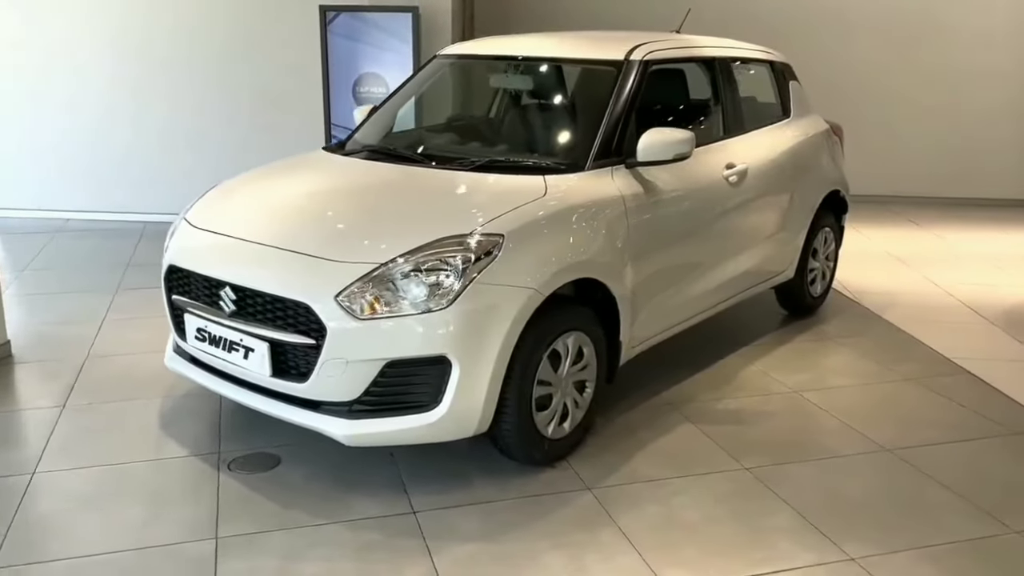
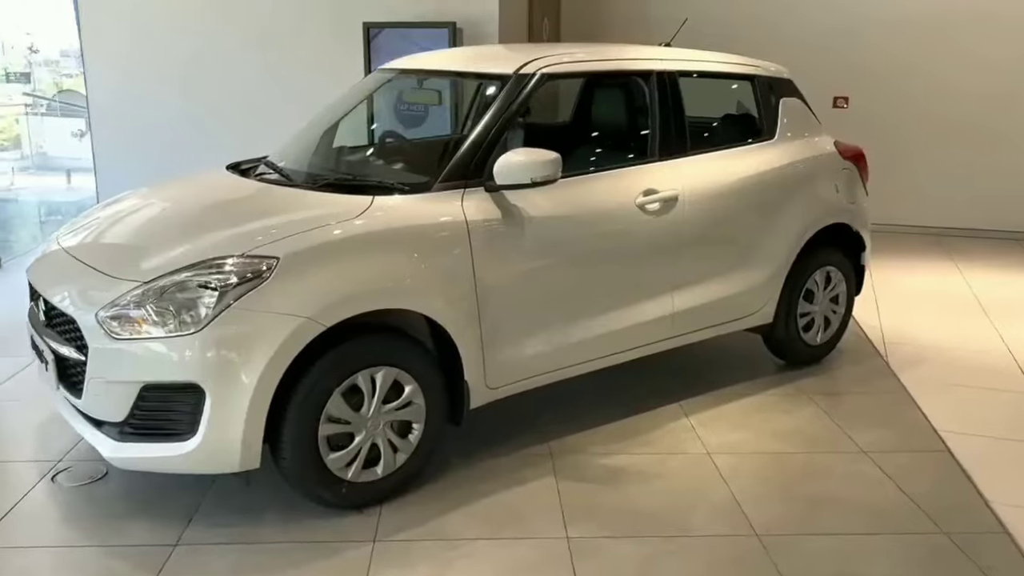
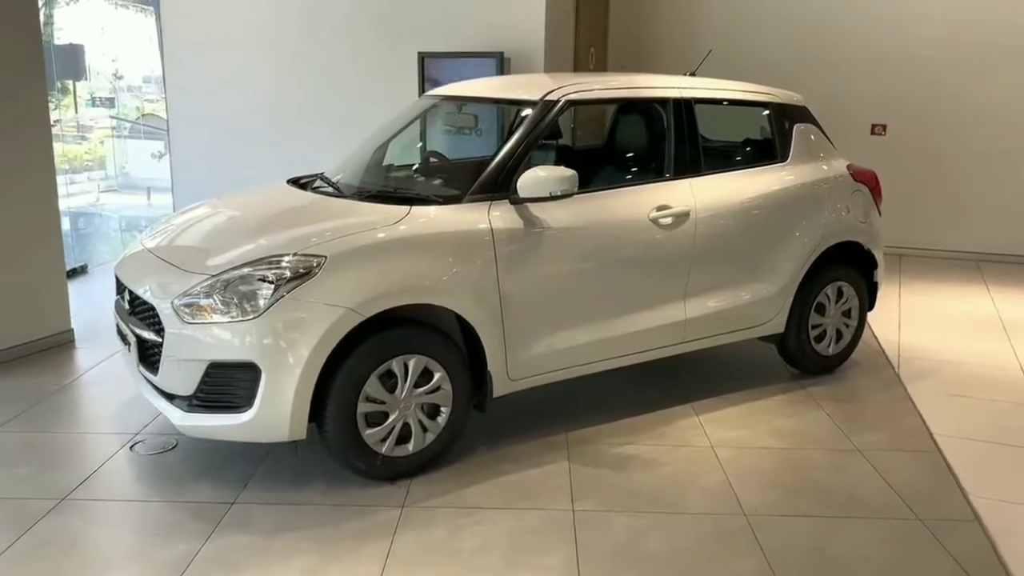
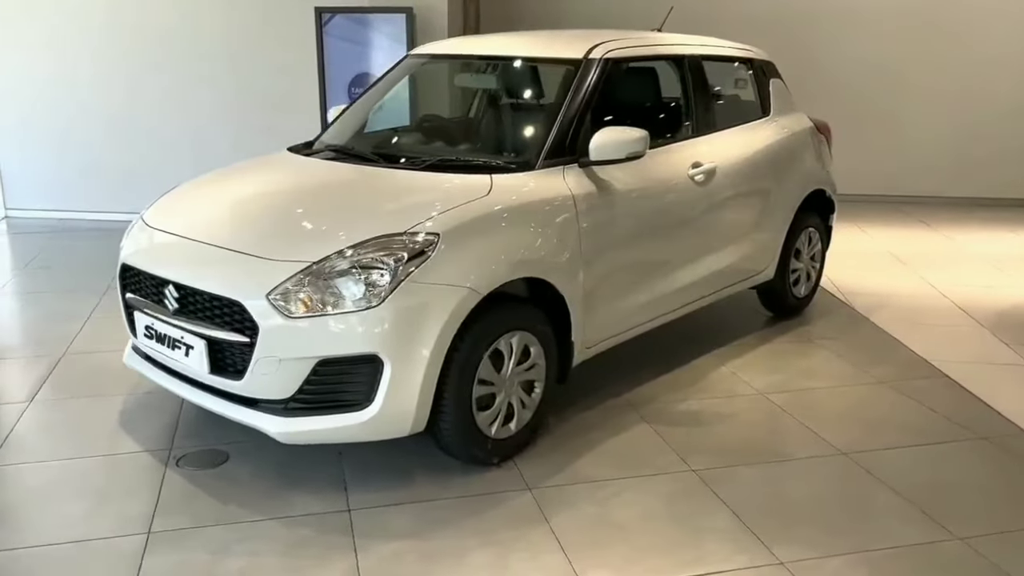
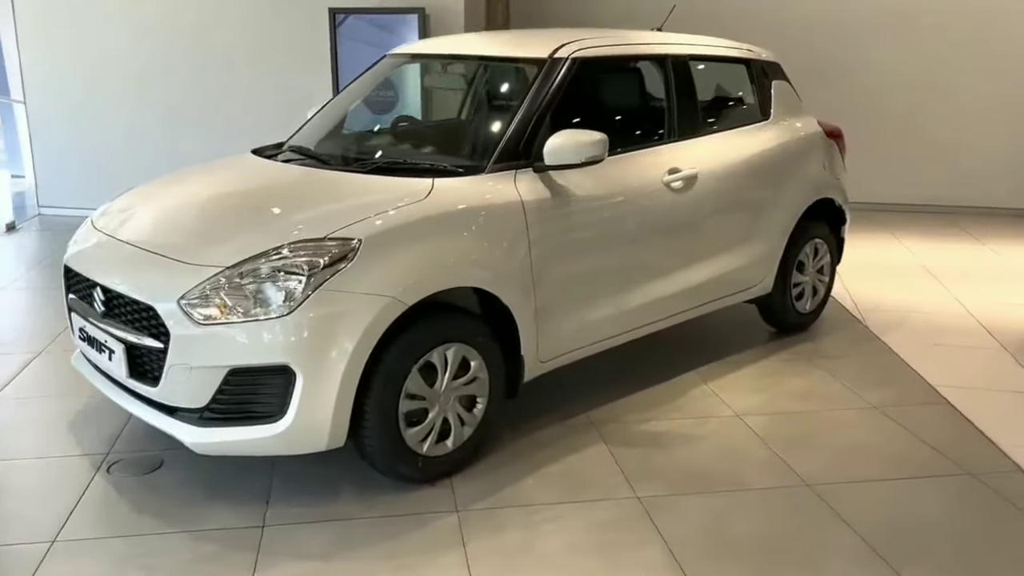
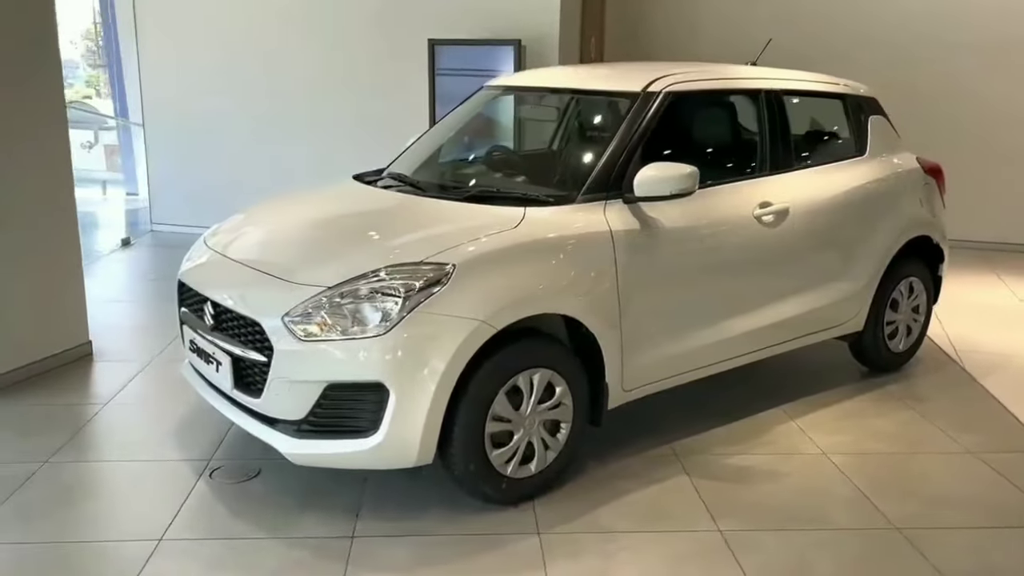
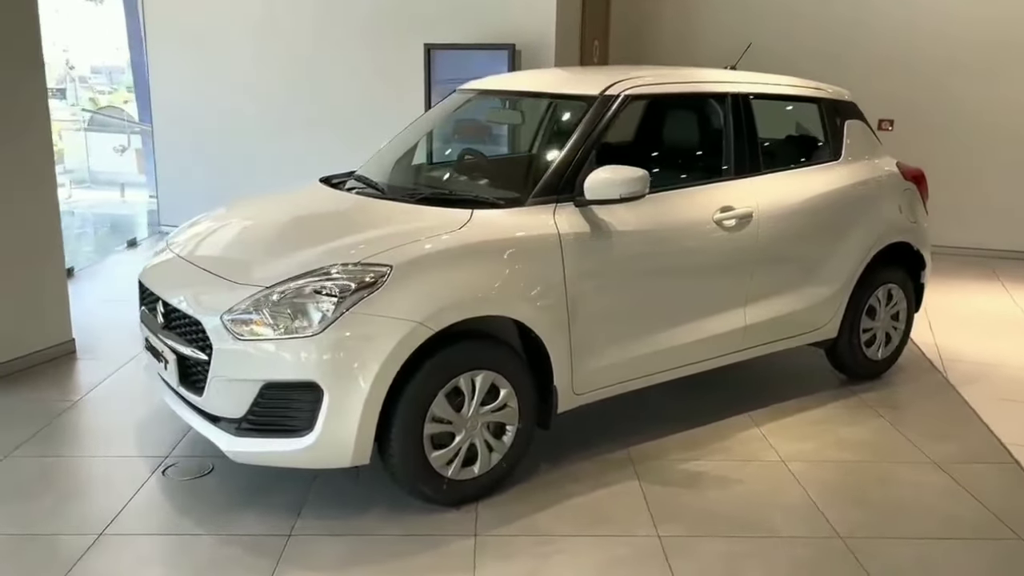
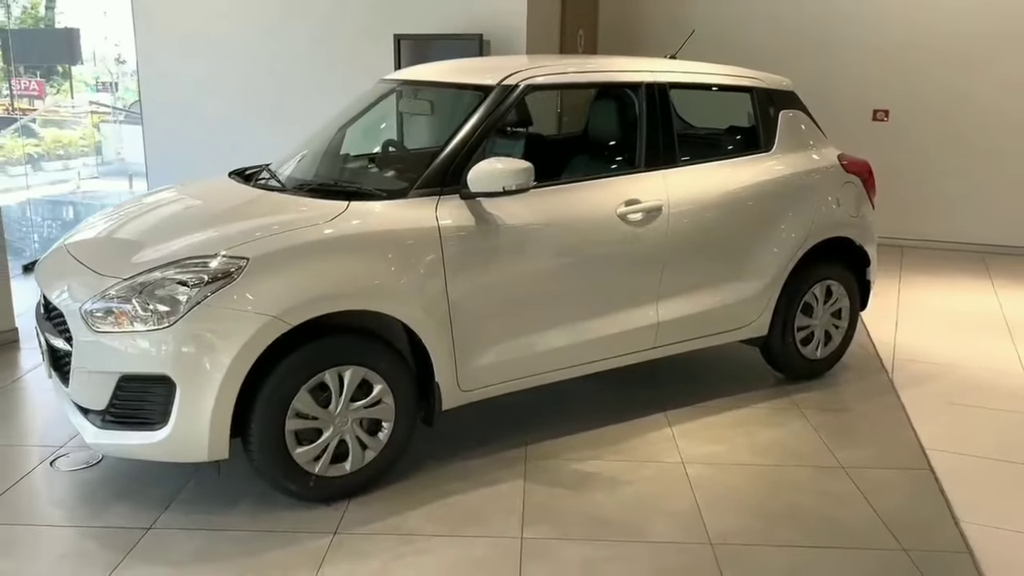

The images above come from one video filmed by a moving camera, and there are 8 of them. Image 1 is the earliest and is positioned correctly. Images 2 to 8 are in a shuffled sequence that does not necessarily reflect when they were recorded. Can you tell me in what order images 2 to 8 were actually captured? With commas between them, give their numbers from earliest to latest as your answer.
4, 5, 2, 8, 3, 7, 6
